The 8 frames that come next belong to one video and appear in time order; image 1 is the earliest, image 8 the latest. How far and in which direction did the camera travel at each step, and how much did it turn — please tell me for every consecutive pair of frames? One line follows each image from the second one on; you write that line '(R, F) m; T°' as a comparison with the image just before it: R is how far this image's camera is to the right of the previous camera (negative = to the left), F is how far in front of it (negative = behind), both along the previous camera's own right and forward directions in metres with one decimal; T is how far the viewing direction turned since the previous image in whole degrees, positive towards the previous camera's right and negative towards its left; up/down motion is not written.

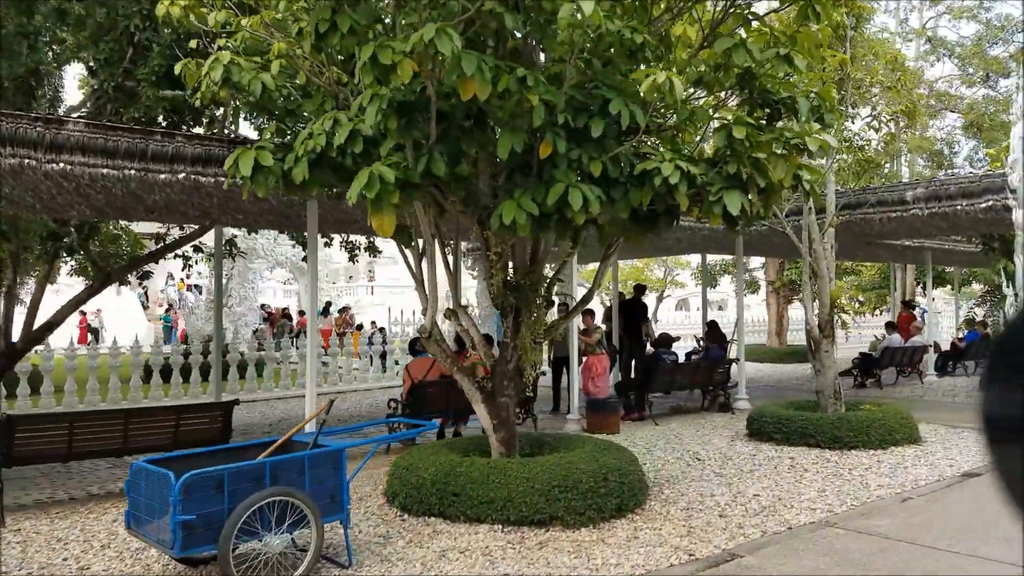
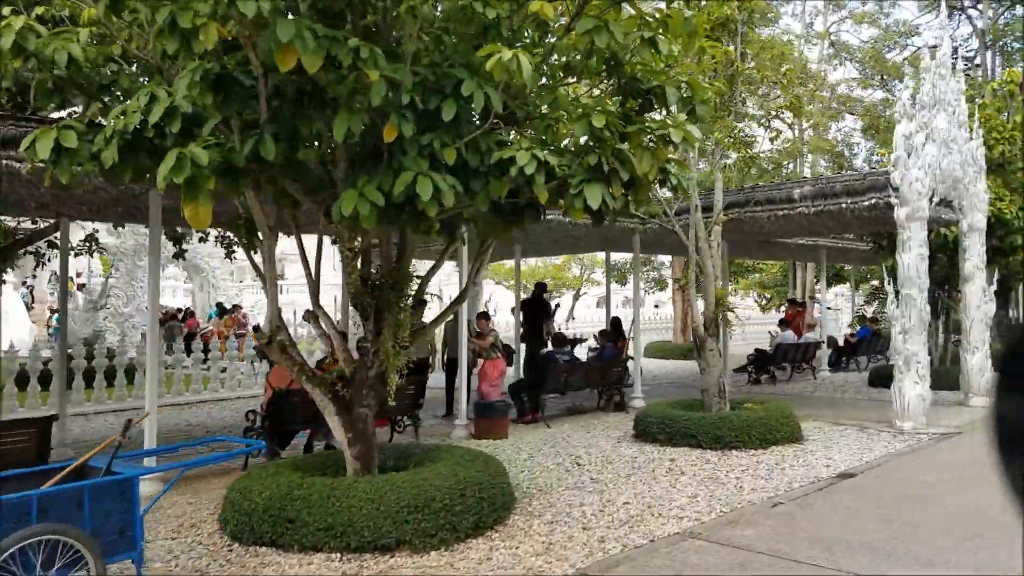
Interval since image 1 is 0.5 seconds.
(+0.6, +0.6) m; +5°
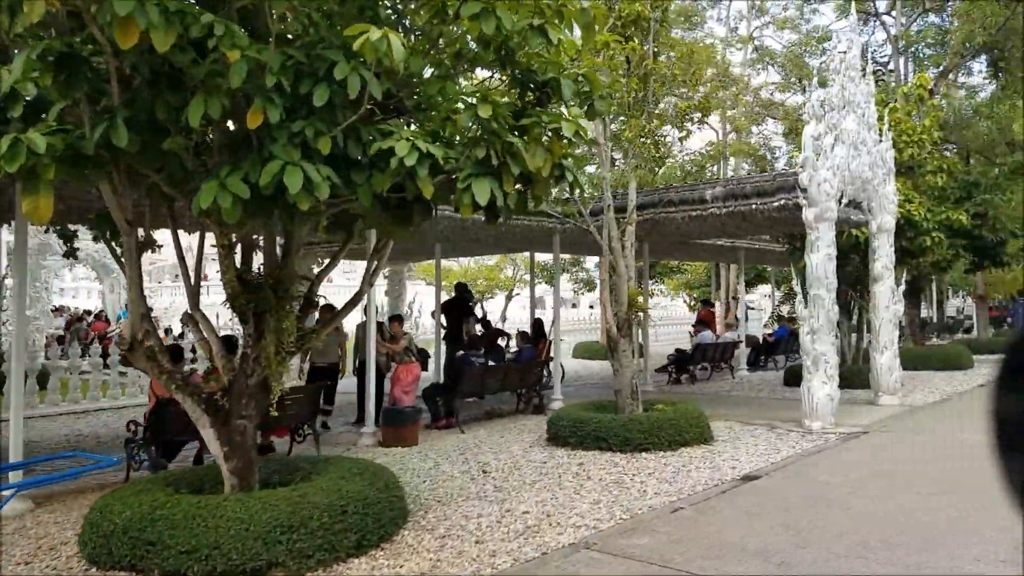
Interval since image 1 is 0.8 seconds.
(+0.4, +0.3) m; +4°
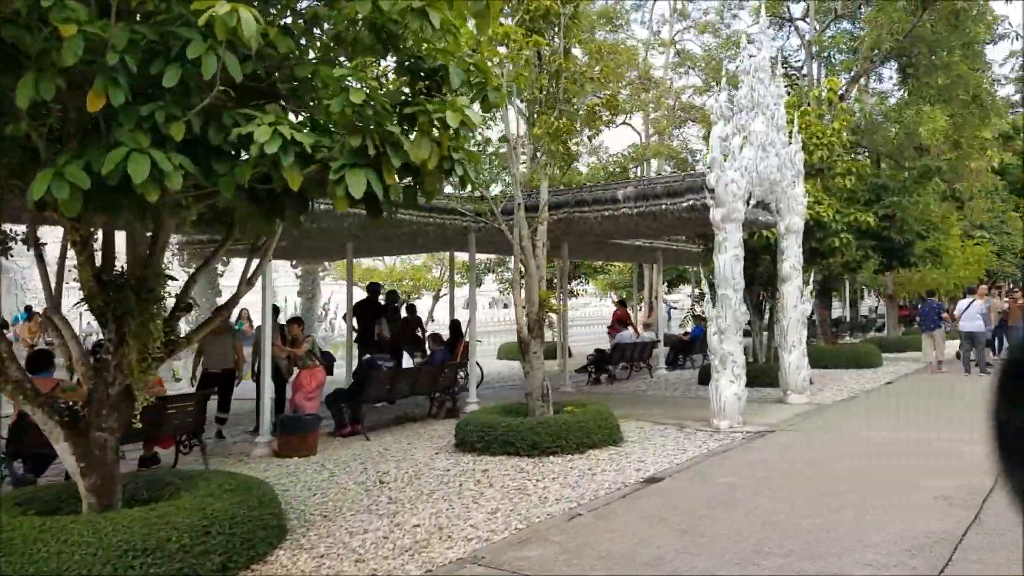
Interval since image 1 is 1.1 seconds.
(+0.4, +0.3) m; +5°
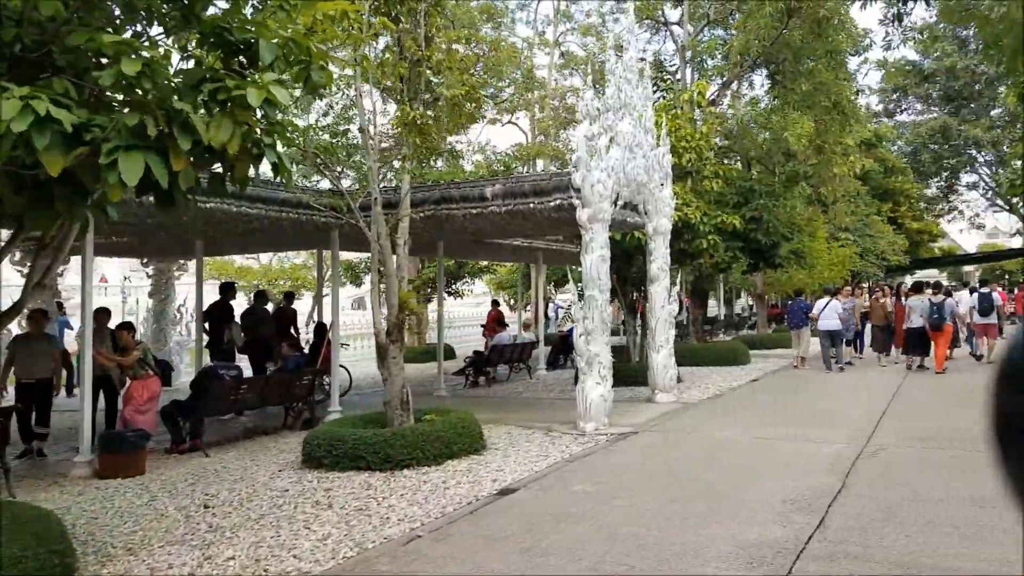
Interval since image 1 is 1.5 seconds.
(+0.5, +0.5) m; +7°
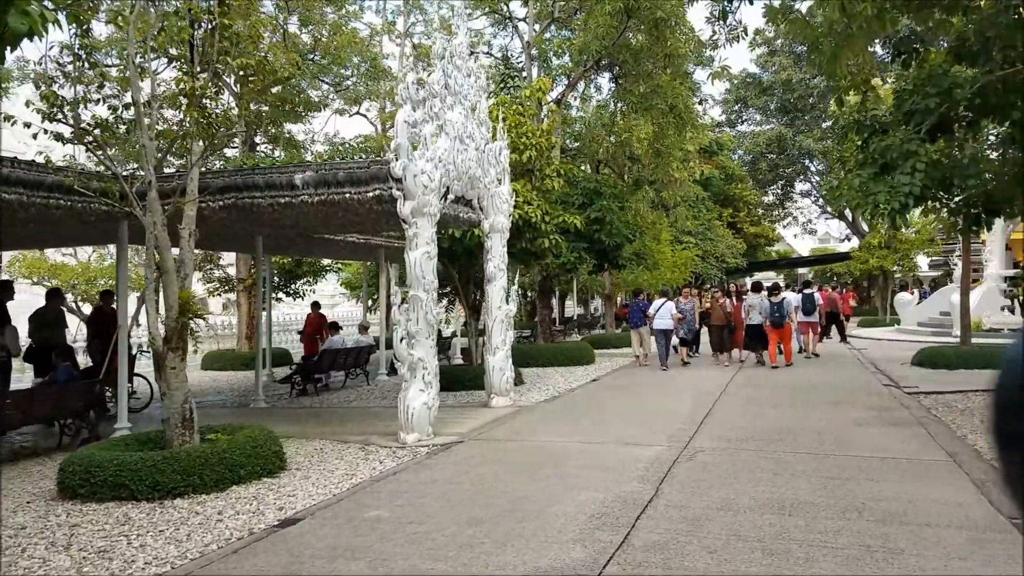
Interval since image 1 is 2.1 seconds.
(+0.6, +0.7) m; +10°
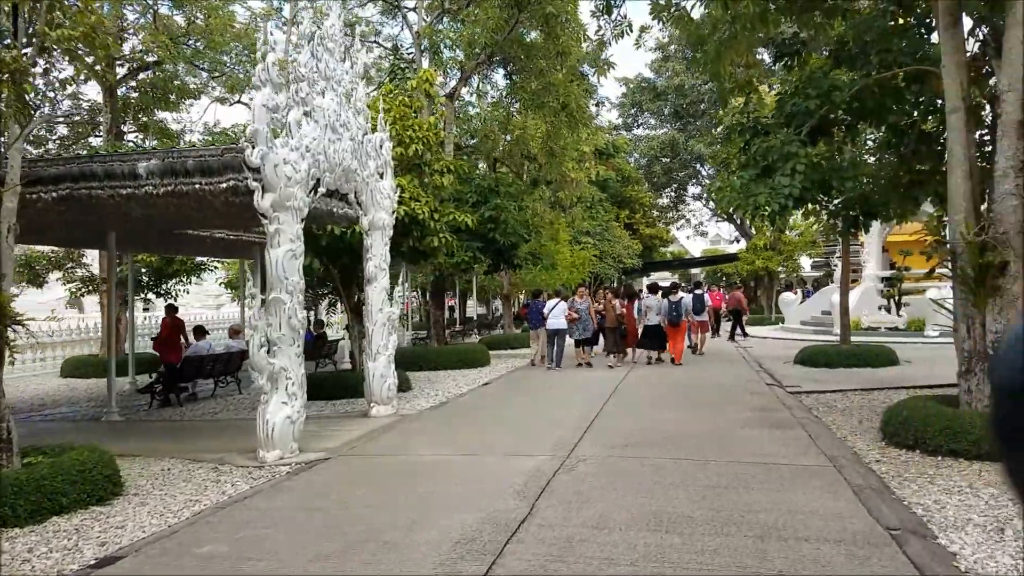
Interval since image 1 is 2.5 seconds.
(+0.3, +0.5) m; +7°
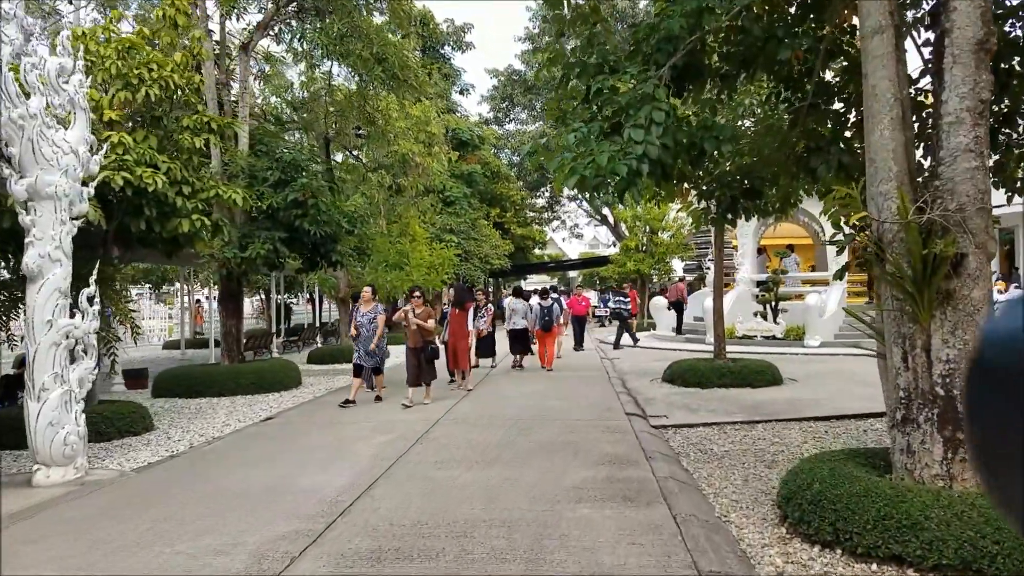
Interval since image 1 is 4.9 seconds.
(+1.2, +3.1) m; +8°
